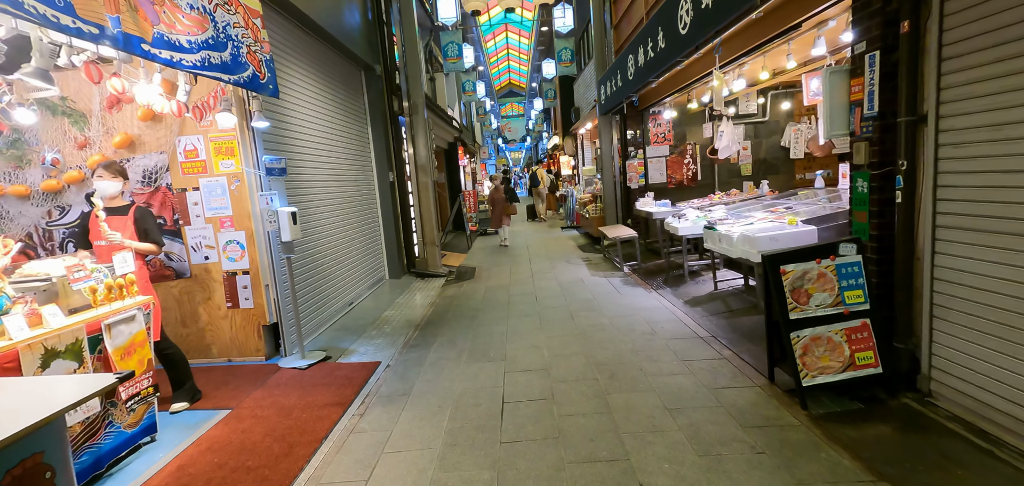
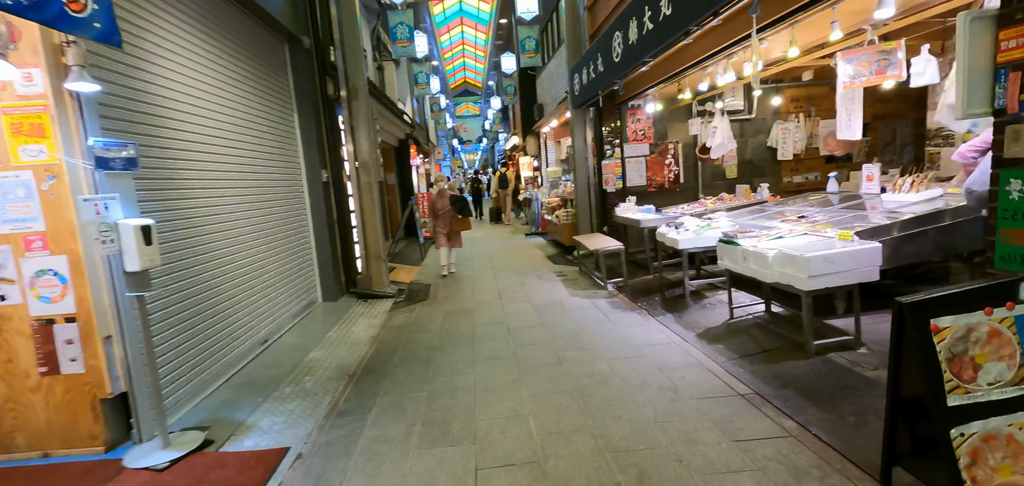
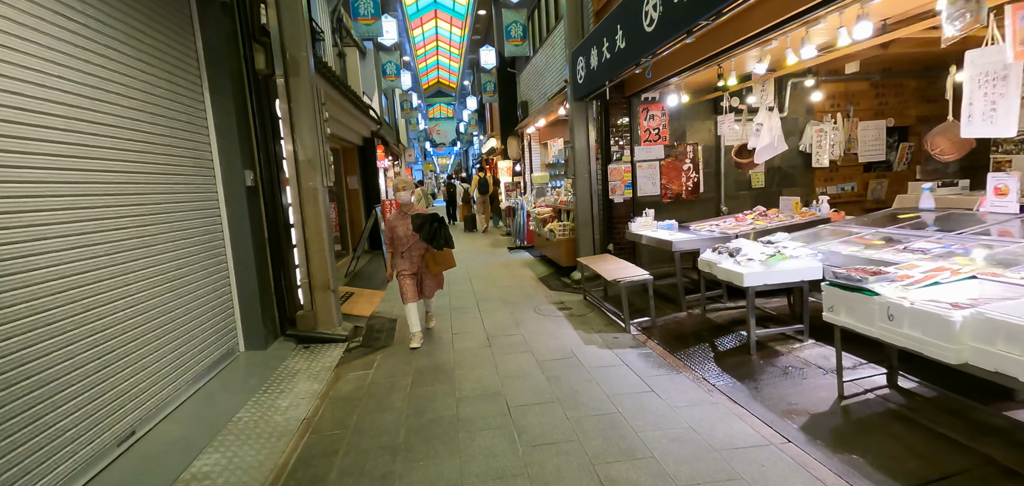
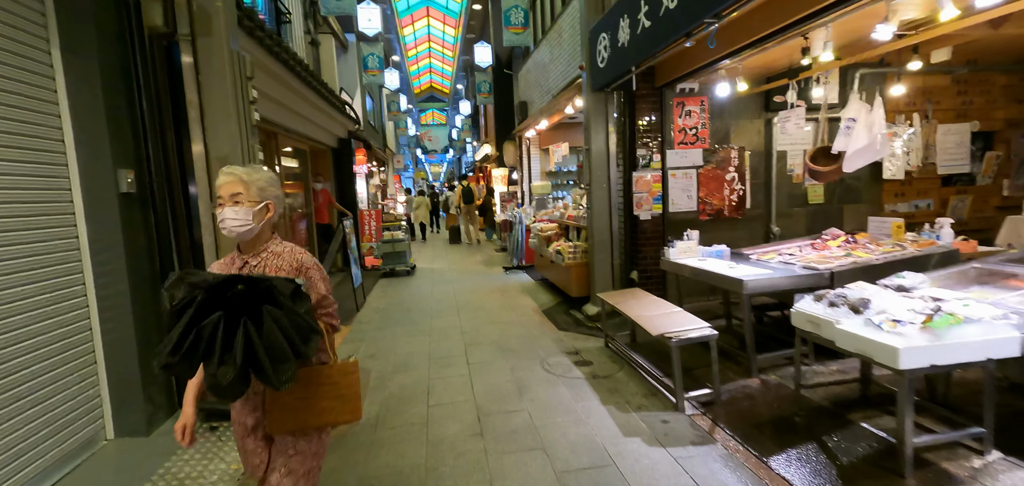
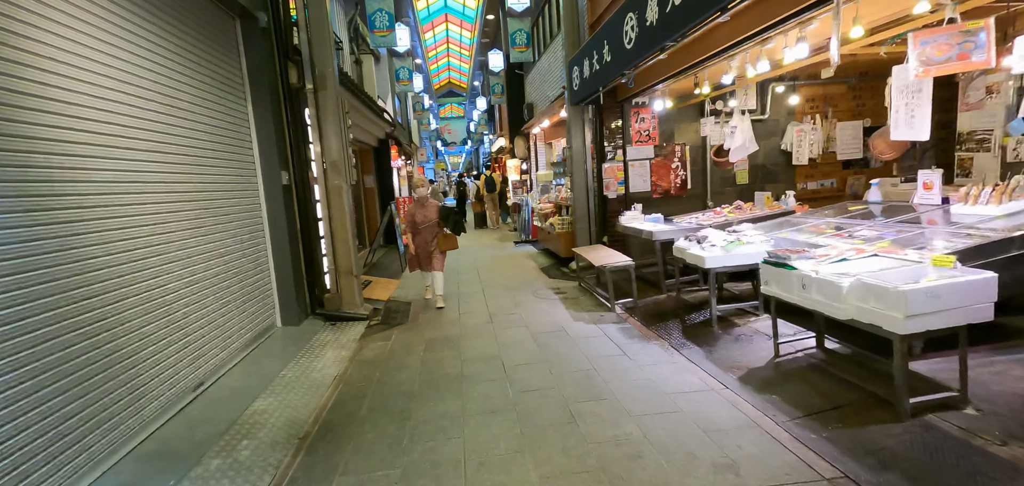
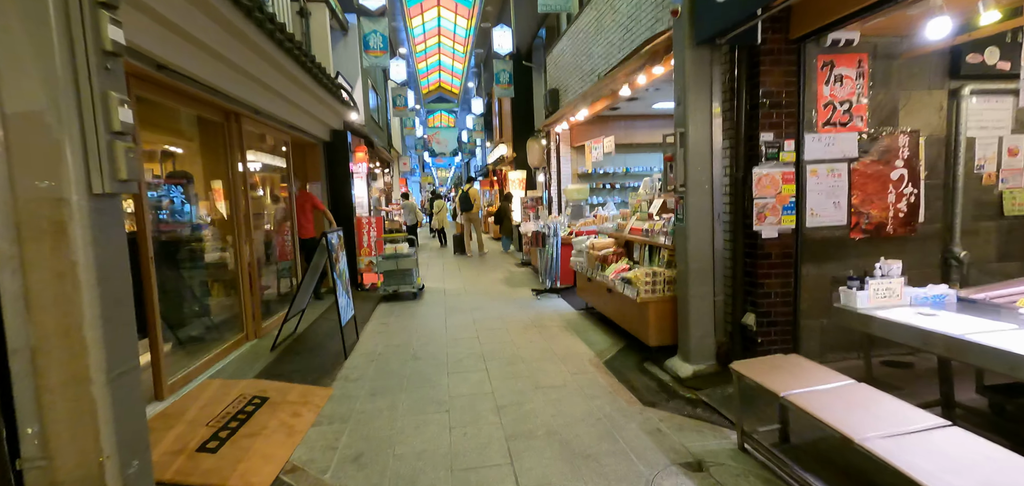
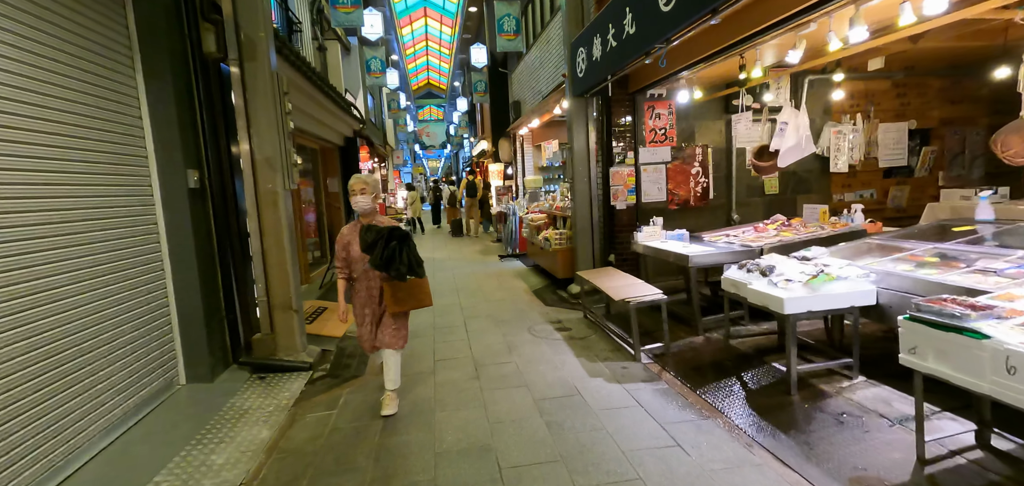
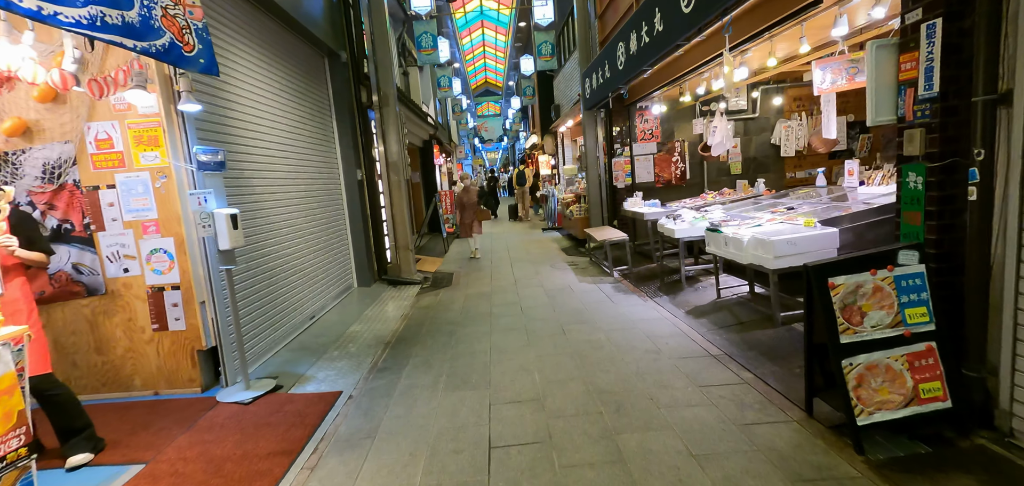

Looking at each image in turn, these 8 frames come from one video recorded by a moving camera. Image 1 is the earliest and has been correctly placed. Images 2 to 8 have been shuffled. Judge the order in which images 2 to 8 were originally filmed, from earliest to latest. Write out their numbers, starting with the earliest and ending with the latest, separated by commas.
8, 2, 5, 3, 7, 4, 6
